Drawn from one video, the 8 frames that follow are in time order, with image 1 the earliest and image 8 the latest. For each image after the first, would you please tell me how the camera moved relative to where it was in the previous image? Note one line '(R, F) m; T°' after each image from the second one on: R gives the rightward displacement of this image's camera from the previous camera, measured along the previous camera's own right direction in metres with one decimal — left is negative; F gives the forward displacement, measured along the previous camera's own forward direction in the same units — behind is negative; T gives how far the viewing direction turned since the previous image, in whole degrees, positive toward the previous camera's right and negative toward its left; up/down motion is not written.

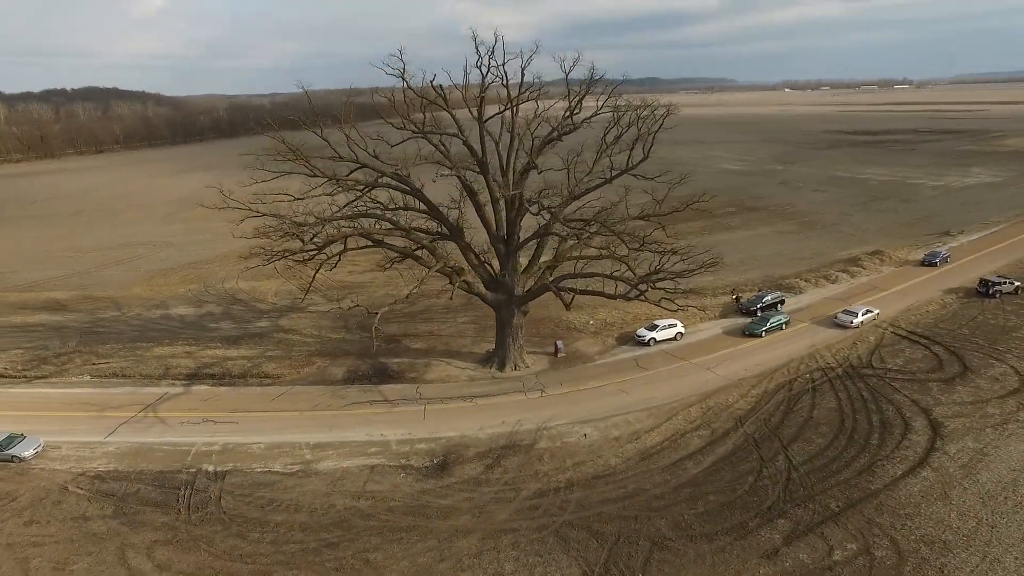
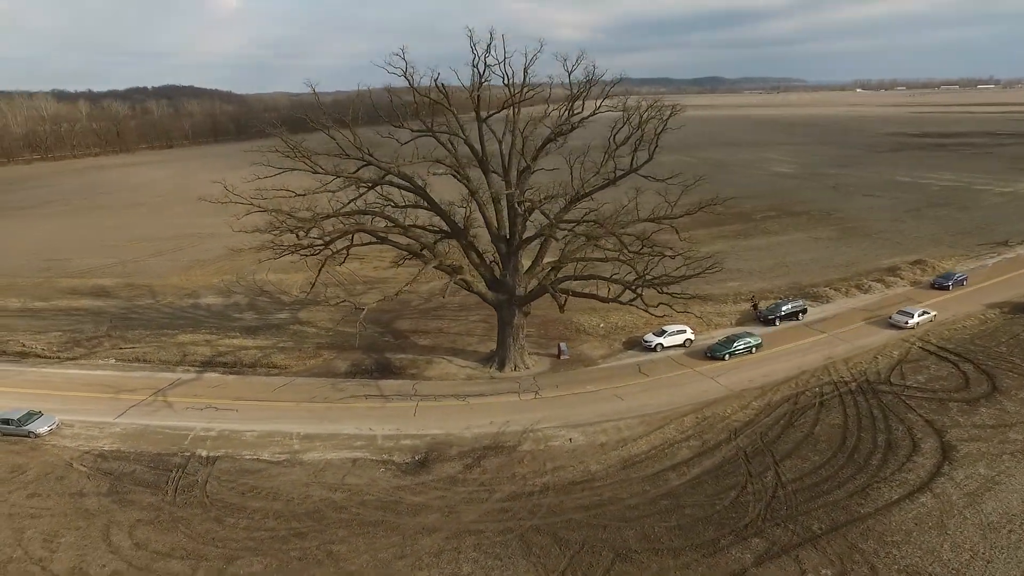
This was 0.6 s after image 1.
(+2.1, +0.2) m; -5°
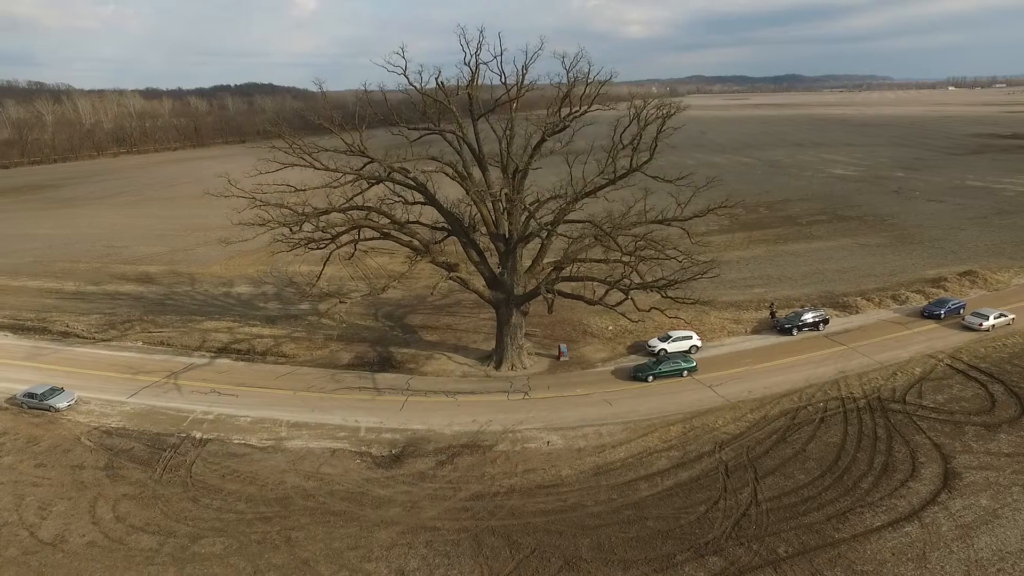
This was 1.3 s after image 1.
(+2.5, +0.2) m; -6°
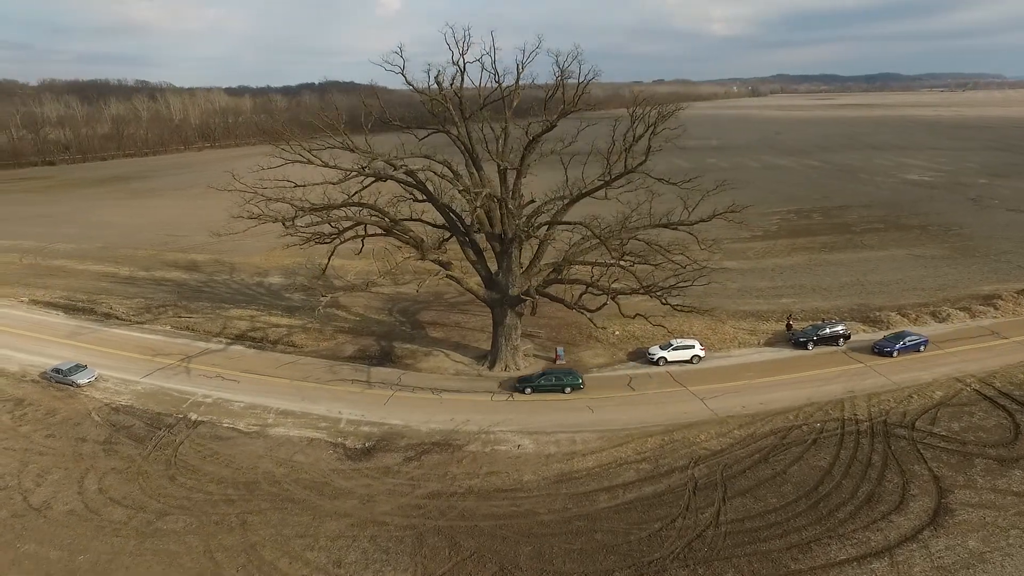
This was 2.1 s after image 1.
(+2.9, +0.3) m; -6°
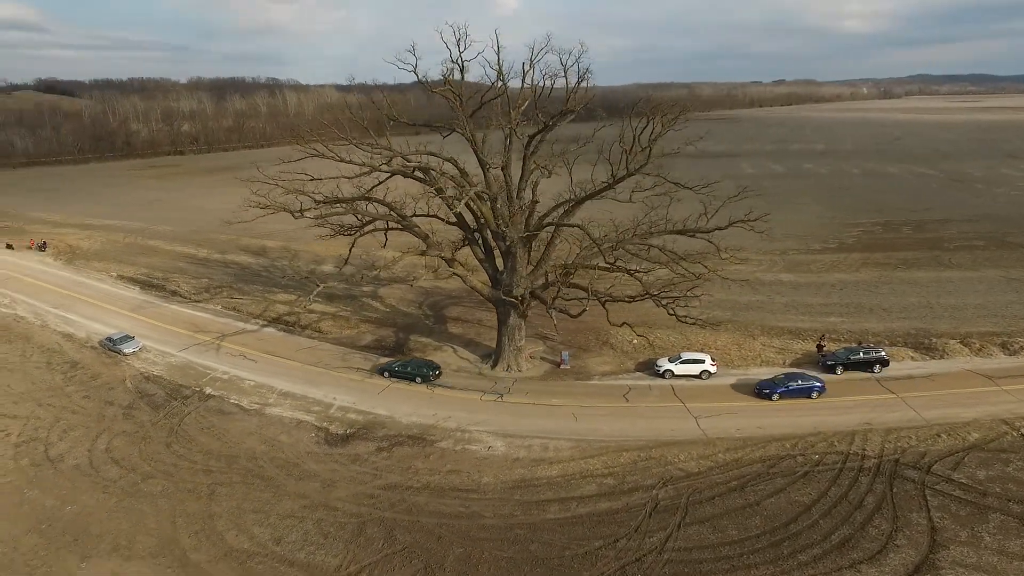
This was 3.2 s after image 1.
(+3.6, +0.5) m; -9°
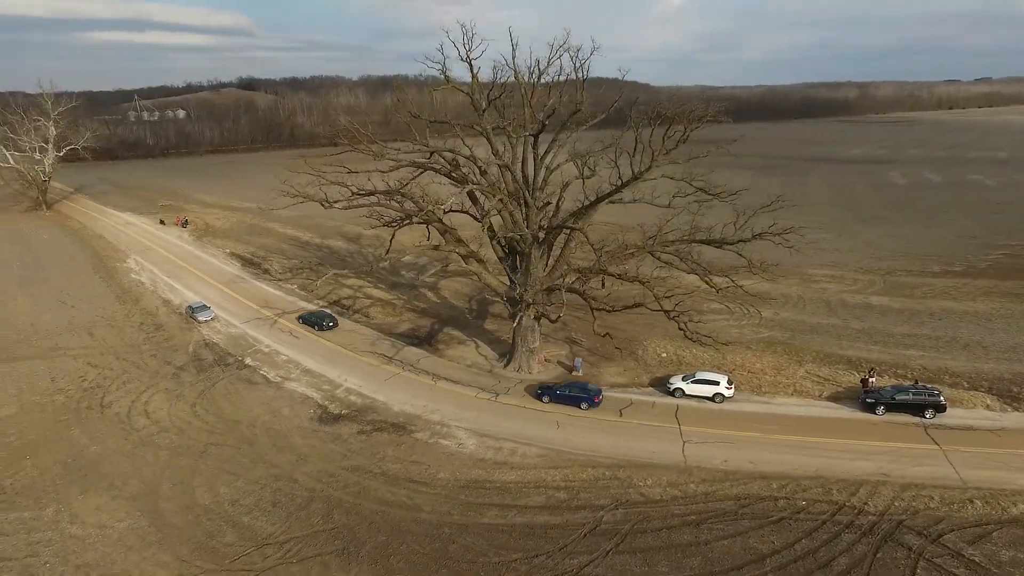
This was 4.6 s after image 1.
(+4.8, +0.7) m; -13°
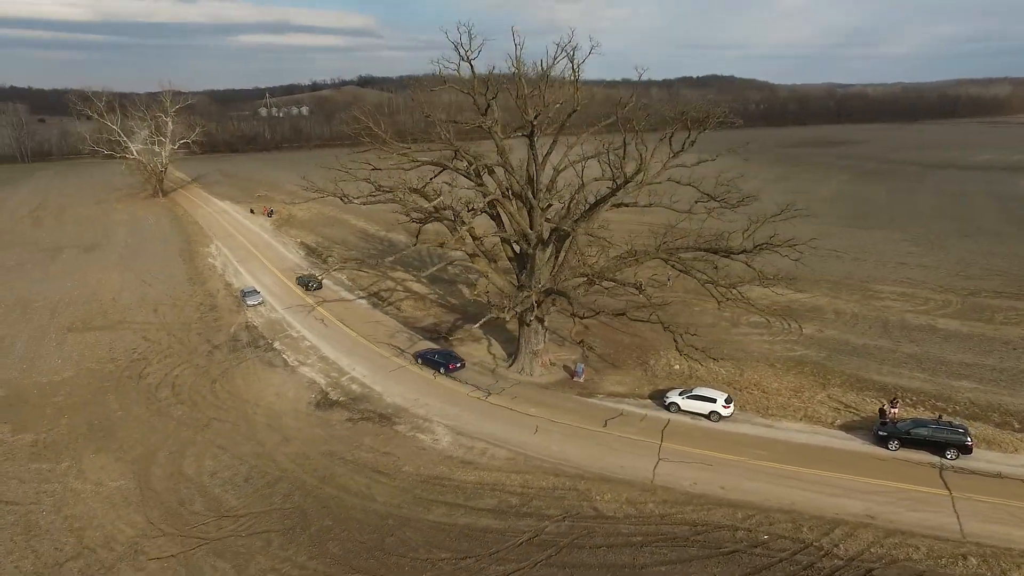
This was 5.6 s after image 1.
(+3.7, +0.4) m; -9°
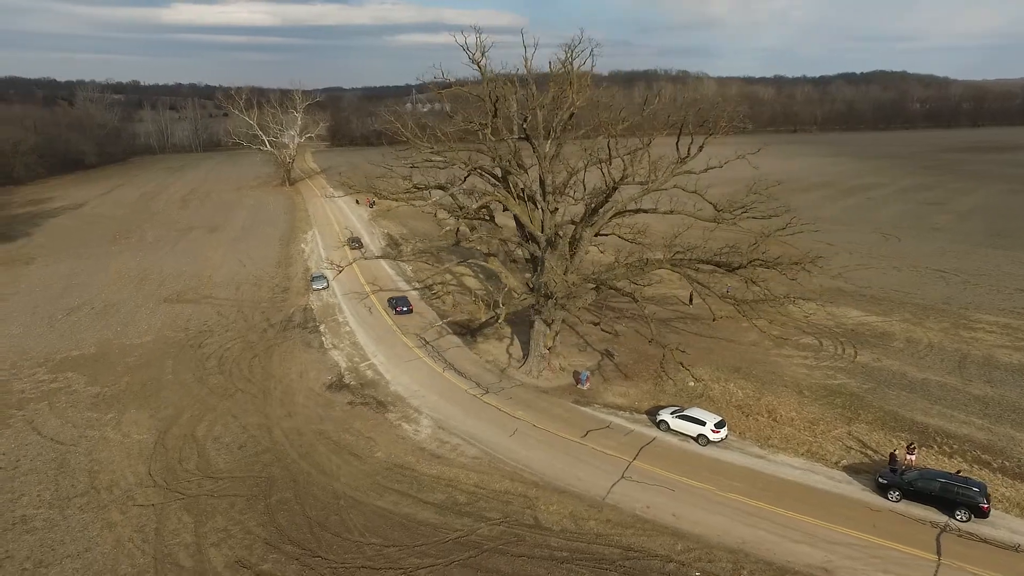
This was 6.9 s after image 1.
(+4.5, +0.4) m; -12°
